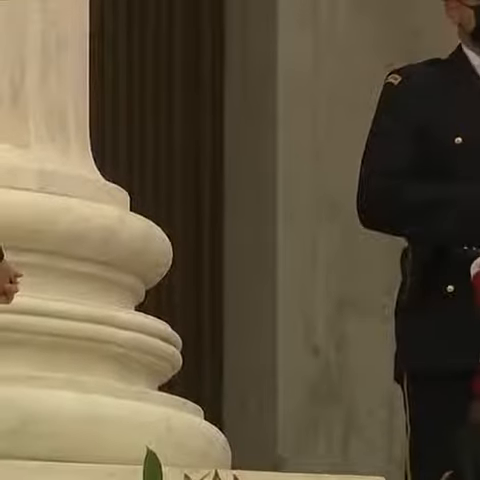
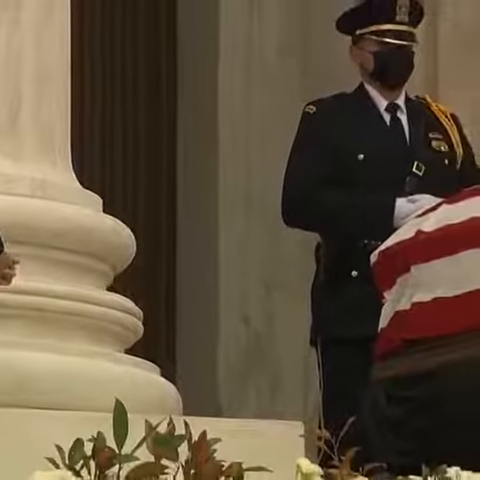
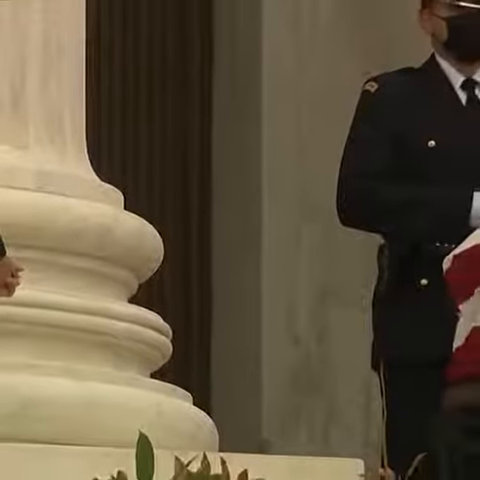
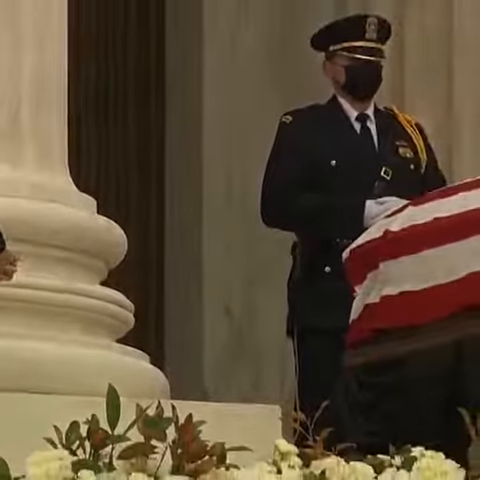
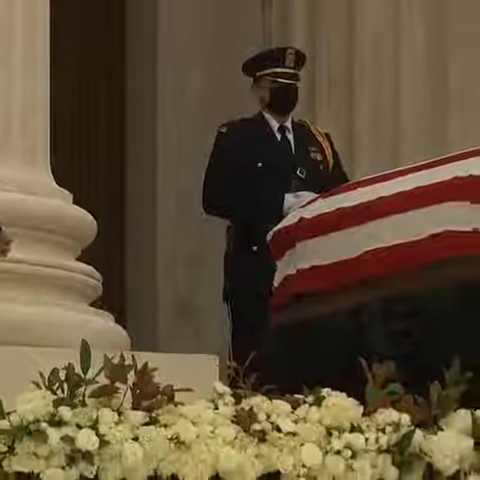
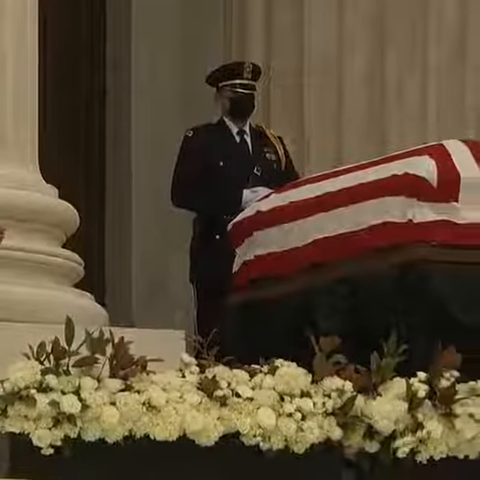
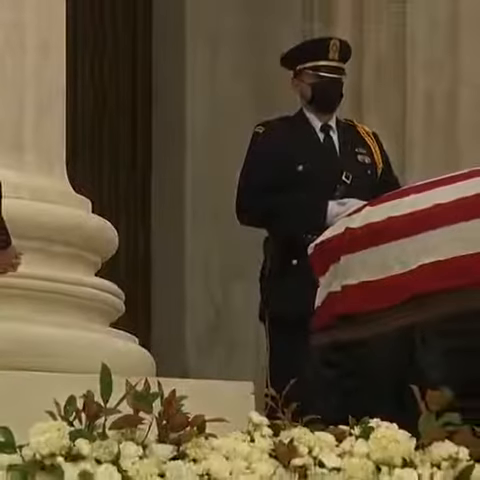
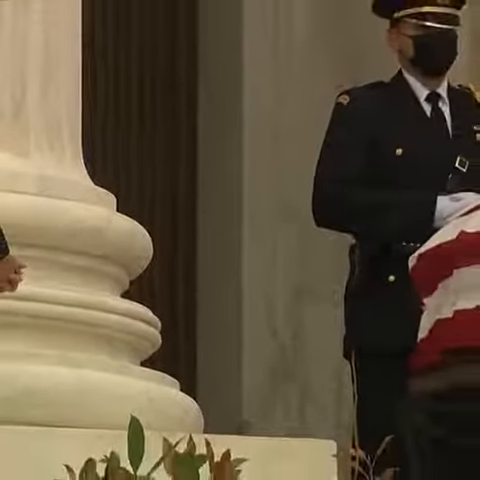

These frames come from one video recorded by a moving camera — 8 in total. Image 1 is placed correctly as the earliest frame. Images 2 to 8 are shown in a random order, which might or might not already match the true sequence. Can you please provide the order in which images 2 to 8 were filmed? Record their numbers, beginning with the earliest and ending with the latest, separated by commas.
3, 8, 2, 4, 7, 5, 6
